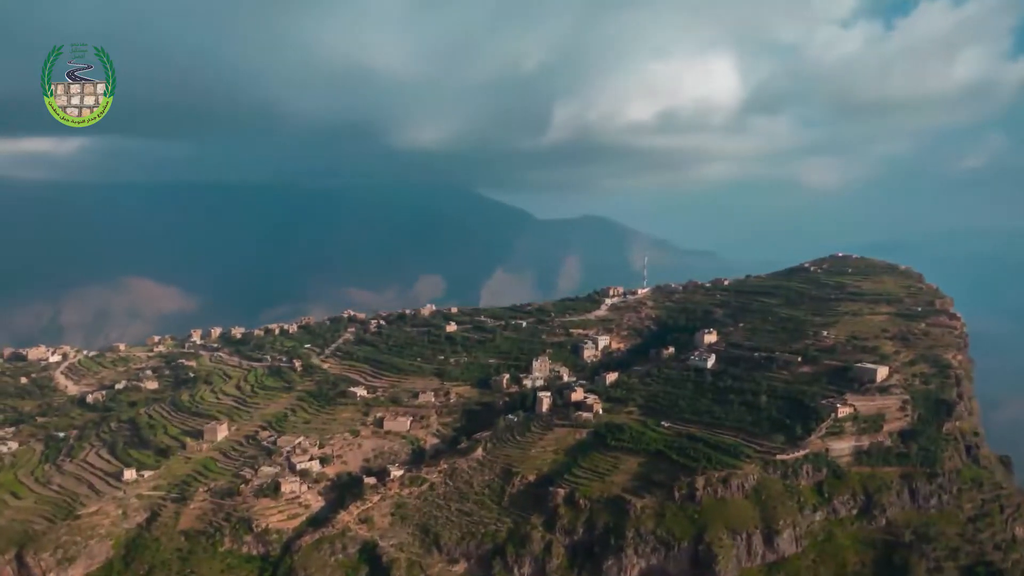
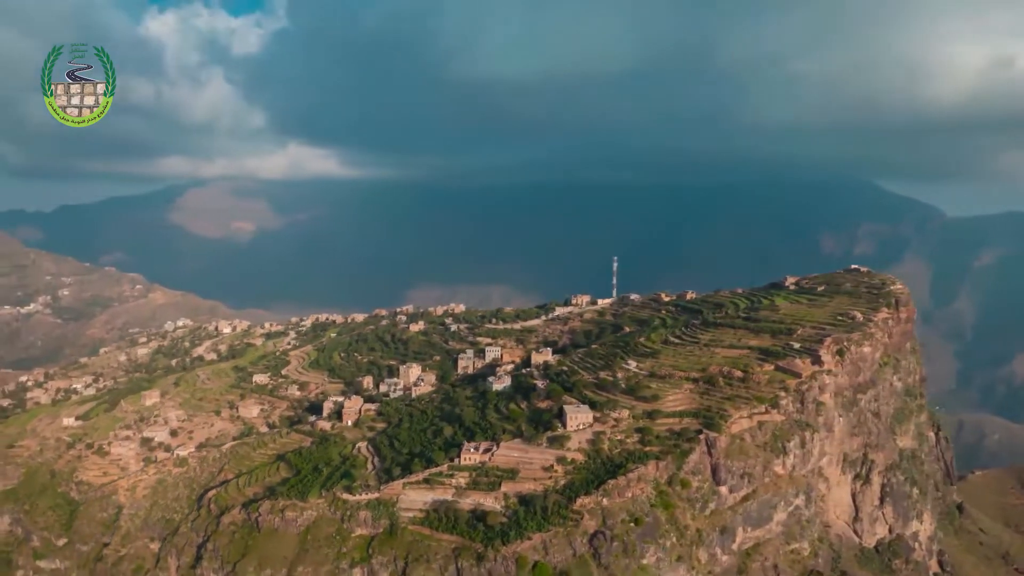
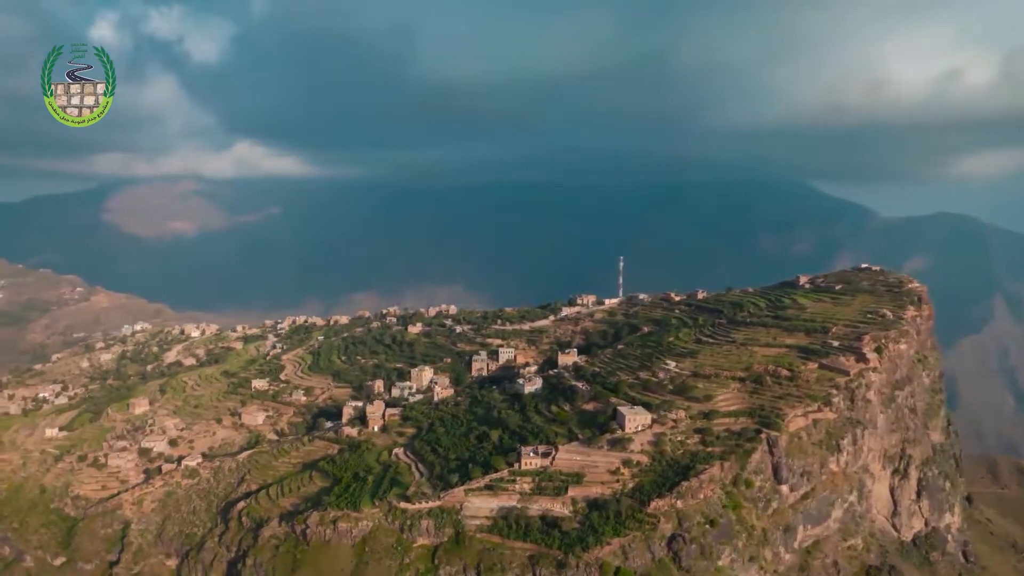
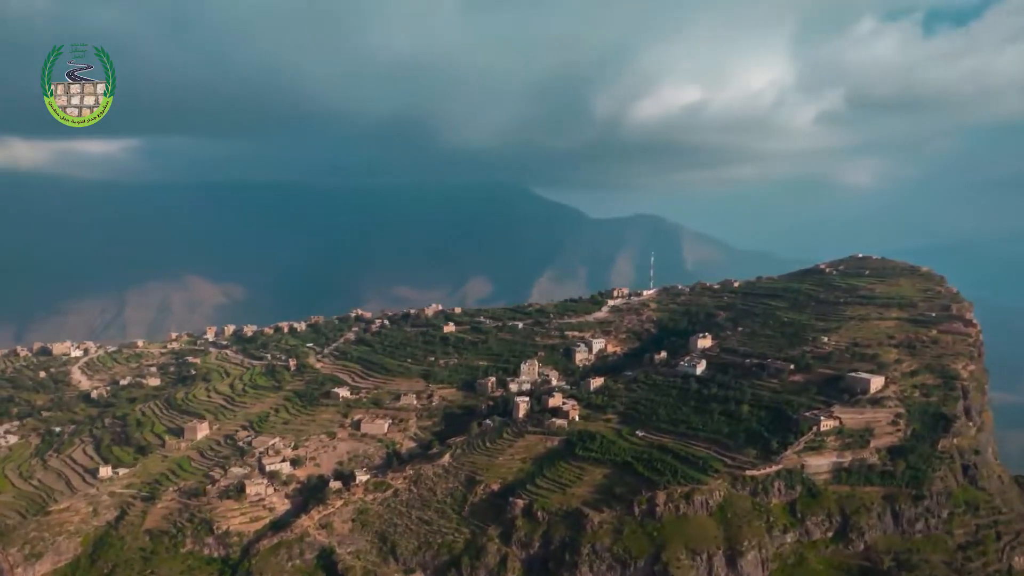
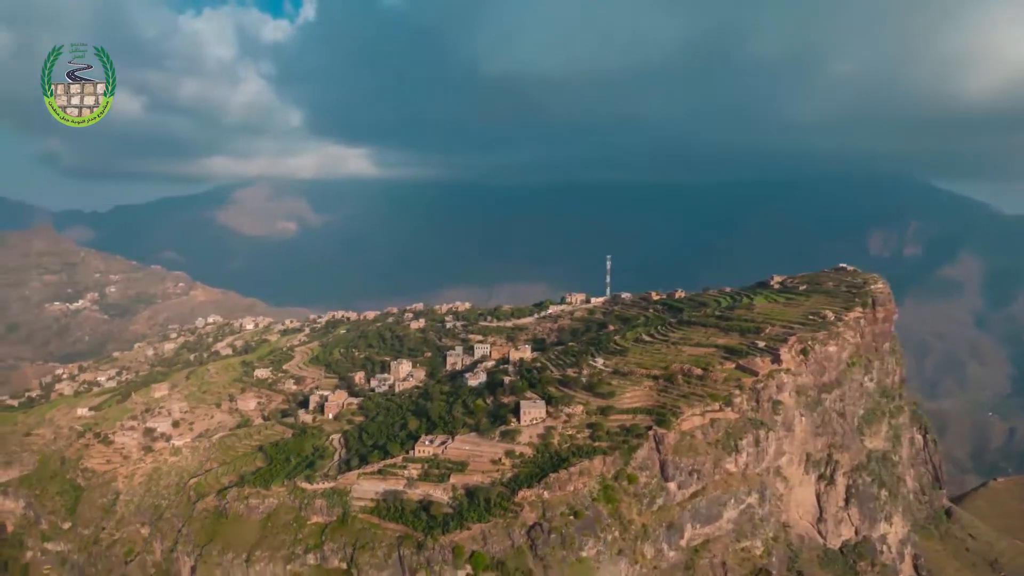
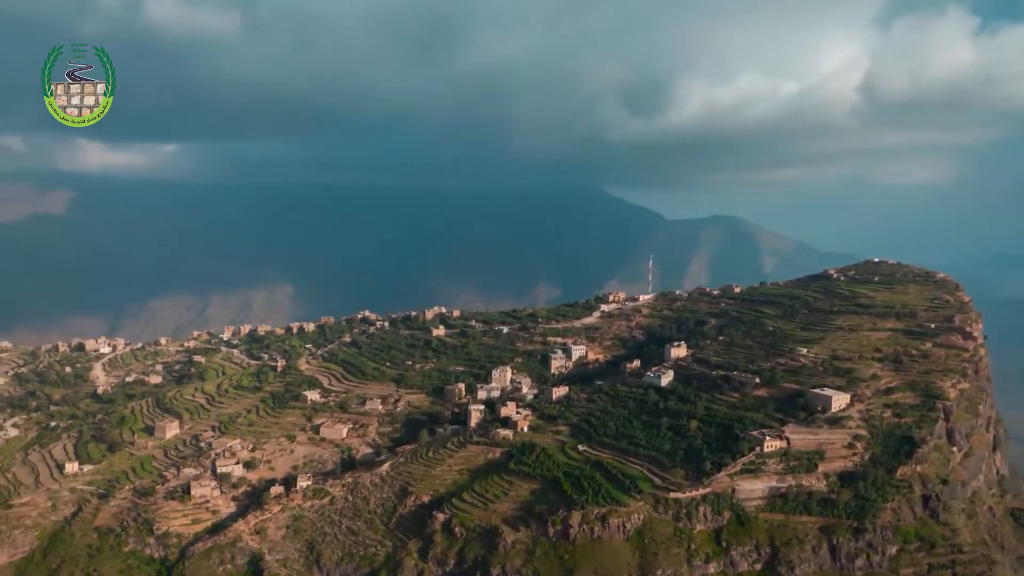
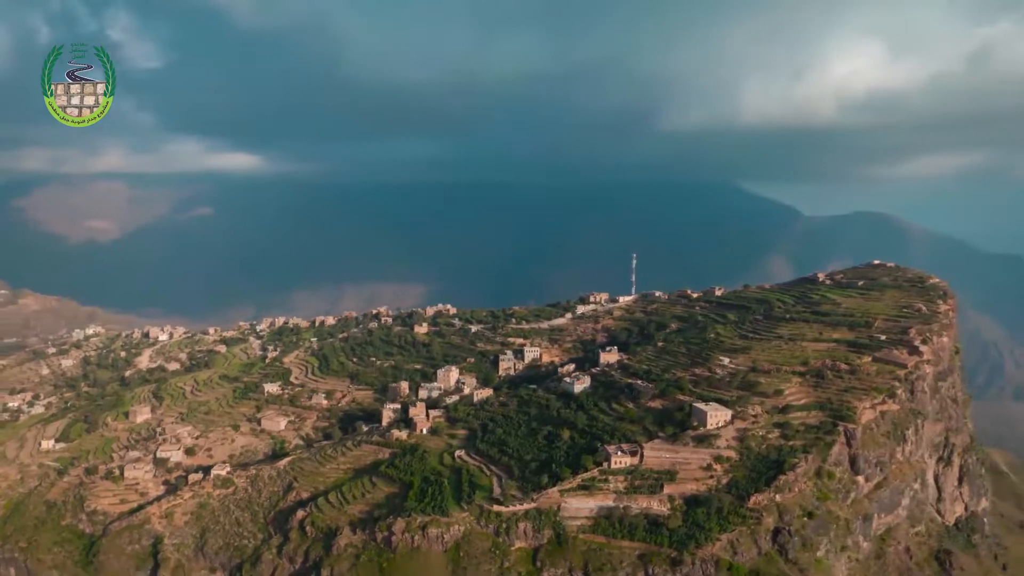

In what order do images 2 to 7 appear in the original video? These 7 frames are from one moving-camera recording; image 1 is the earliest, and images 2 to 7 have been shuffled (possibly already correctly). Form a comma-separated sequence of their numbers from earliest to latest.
4, 6, 7, 3, 2, 5
